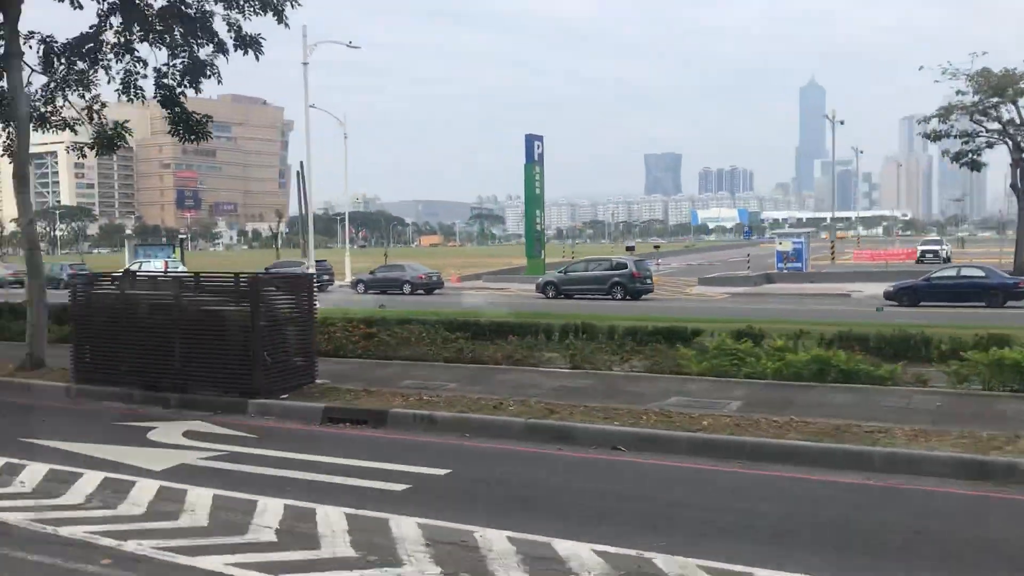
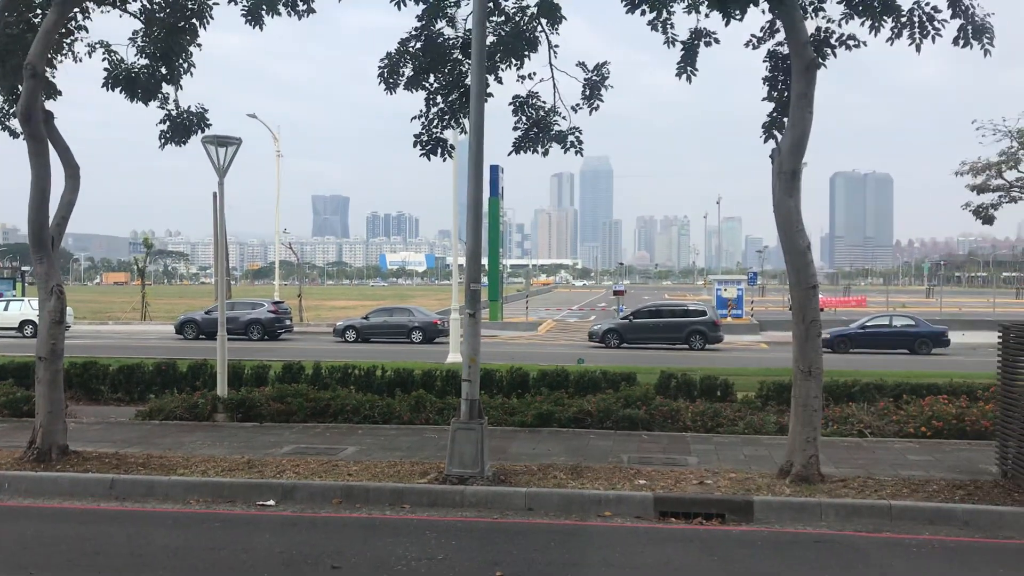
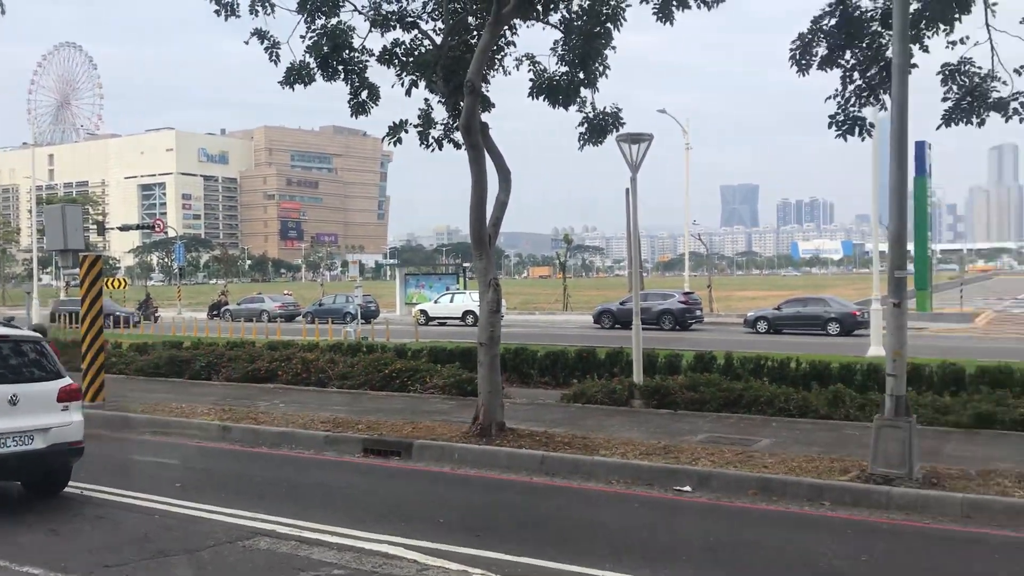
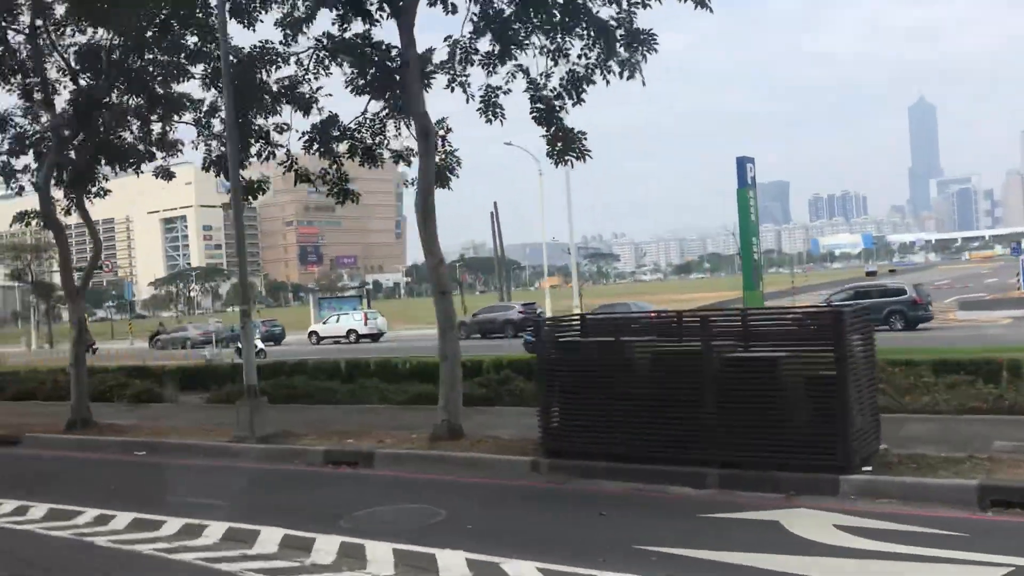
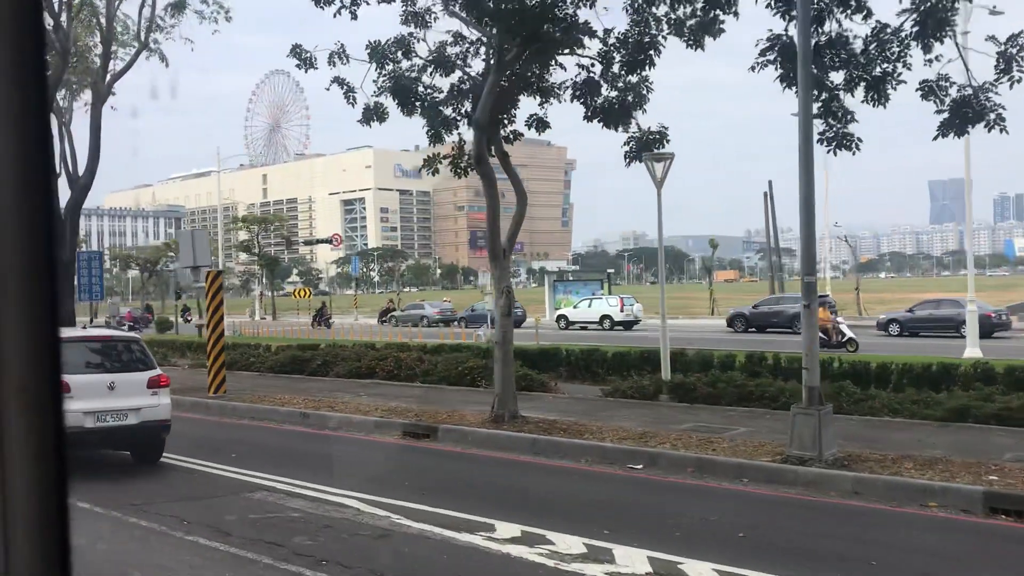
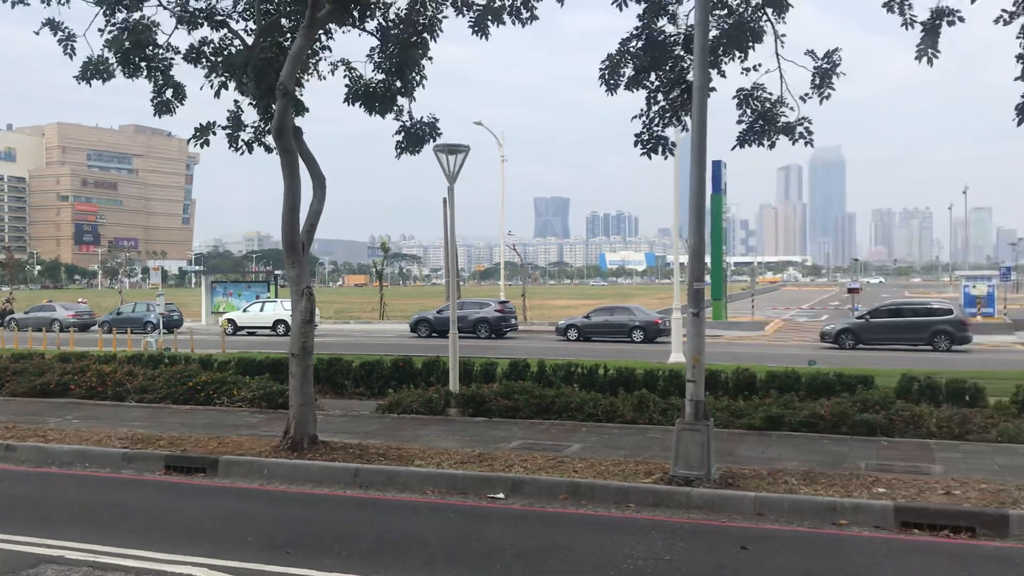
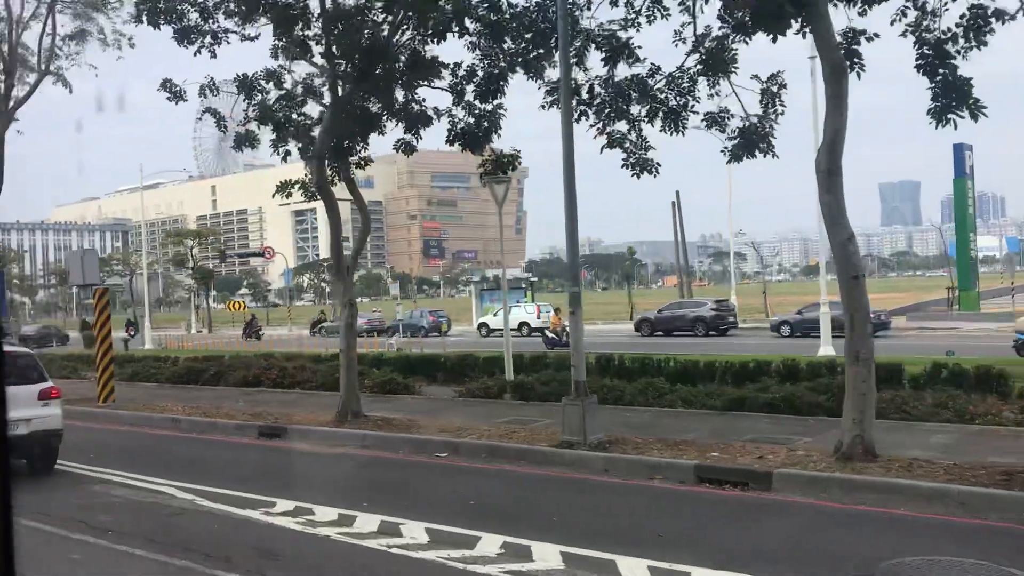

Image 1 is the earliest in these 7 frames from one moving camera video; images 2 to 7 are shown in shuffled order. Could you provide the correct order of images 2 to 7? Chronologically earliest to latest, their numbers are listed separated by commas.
4, 7, 5, 3, 6, 2
